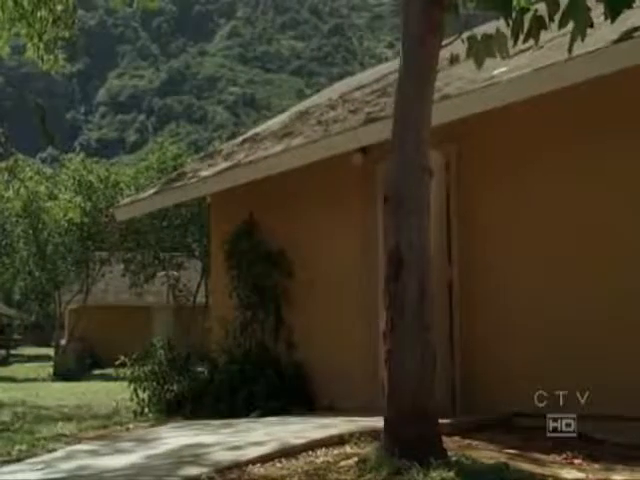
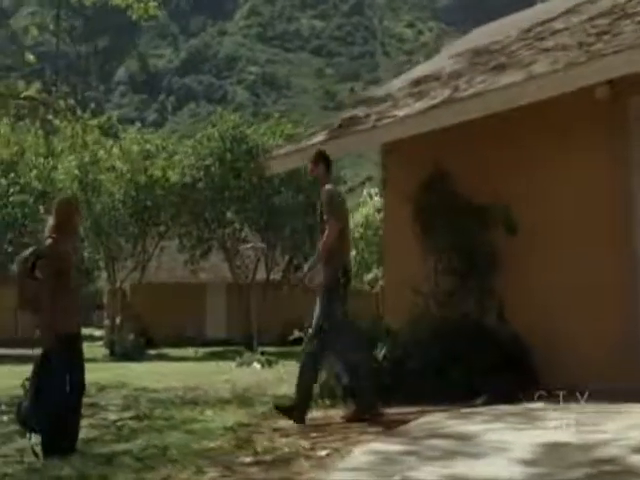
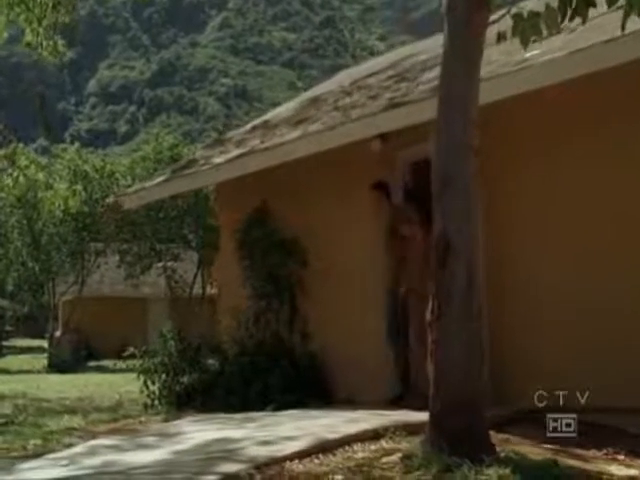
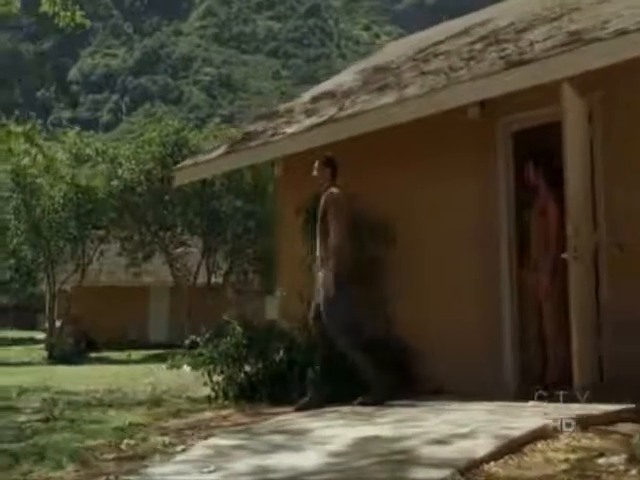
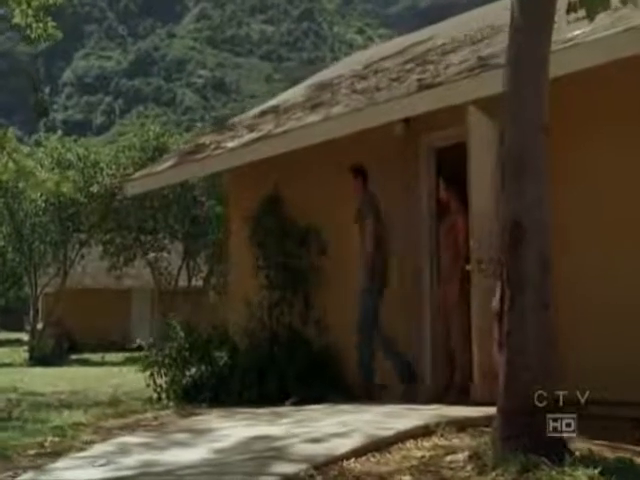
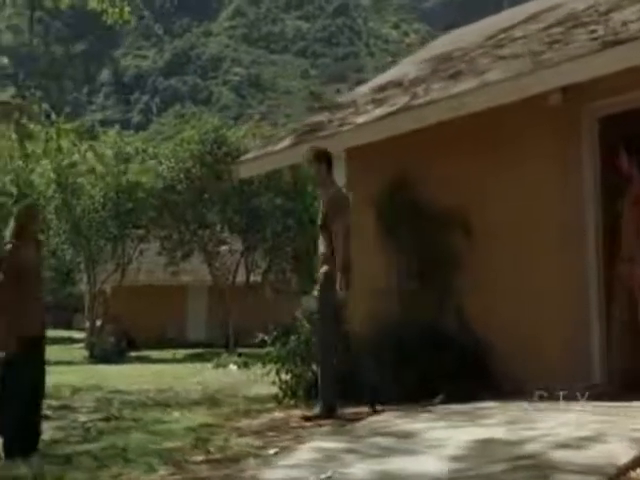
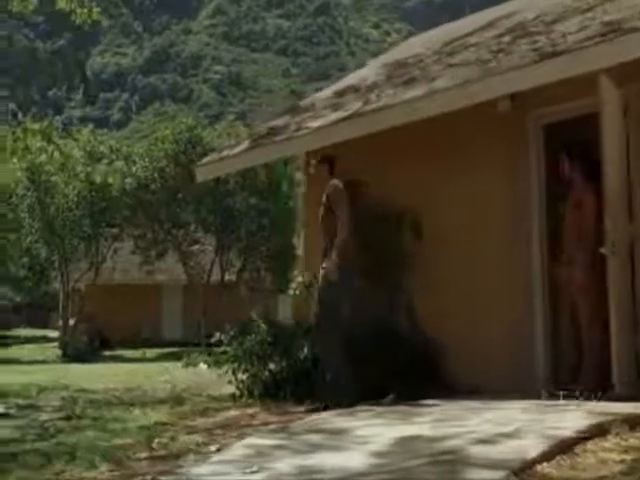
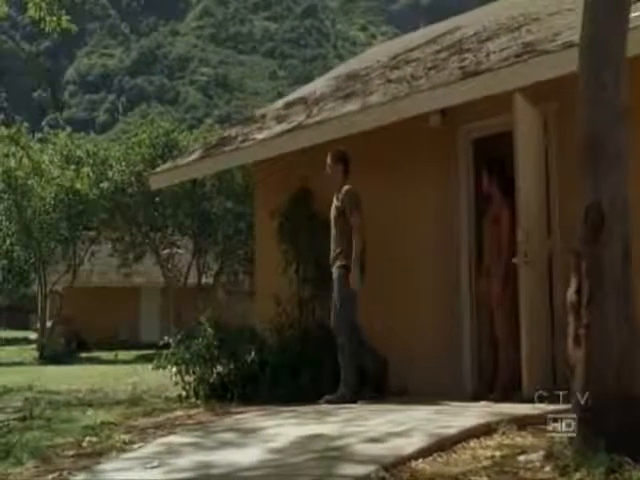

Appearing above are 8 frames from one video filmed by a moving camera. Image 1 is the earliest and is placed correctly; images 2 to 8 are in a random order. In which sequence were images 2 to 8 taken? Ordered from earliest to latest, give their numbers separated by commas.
3, 5, 8, 4, 7, 6, 2
